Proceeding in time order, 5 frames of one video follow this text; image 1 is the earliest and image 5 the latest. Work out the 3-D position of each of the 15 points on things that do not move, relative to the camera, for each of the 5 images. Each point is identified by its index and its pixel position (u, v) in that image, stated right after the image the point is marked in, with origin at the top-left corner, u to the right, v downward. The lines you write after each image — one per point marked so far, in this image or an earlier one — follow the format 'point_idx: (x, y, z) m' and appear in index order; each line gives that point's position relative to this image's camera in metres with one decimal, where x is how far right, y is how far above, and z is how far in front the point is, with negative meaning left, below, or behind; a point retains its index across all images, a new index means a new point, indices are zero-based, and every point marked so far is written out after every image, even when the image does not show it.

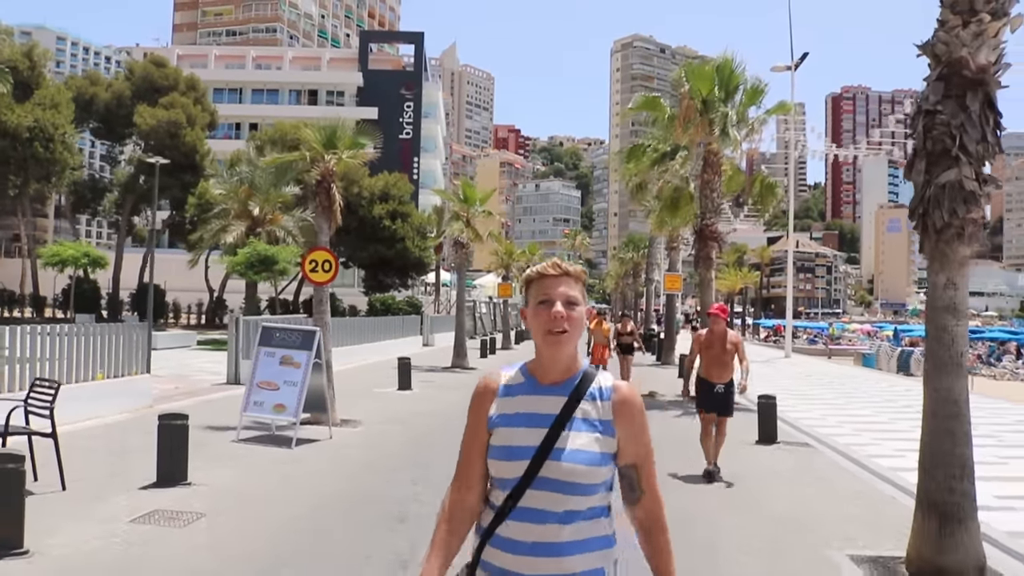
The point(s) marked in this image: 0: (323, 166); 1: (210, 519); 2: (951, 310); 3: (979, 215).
0: (-3.2, +2.1, +15.9) m
1: (-2.7, -2.0, +8.1) m
2: (+3.2, -0.2, +6.6) m
3: (+3.4, +0.5, +6.7) m
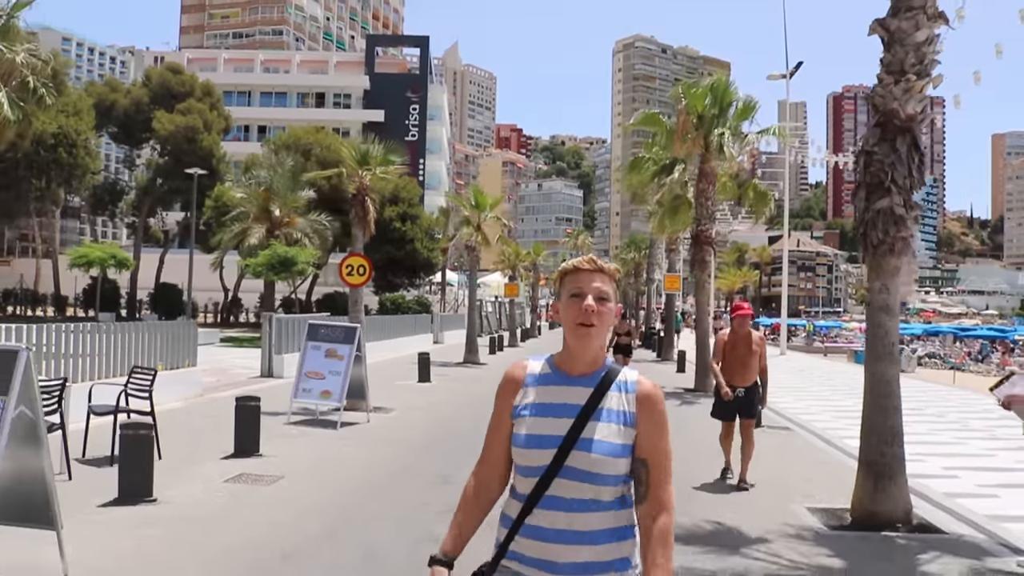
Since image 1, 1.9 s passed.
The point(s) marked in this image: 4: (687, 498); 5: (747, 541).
0: (-3.0, +2.1, +17.6) m
1: (-2.4, -2.1, +9.8) m
2: (+3.4, -0.2, +8.4) m
3: (+3.7, +0.5, +8.4) m
4: (+1.8, -2.2, +9.3) m
5: (+2.0, -2.1, +7.7) m
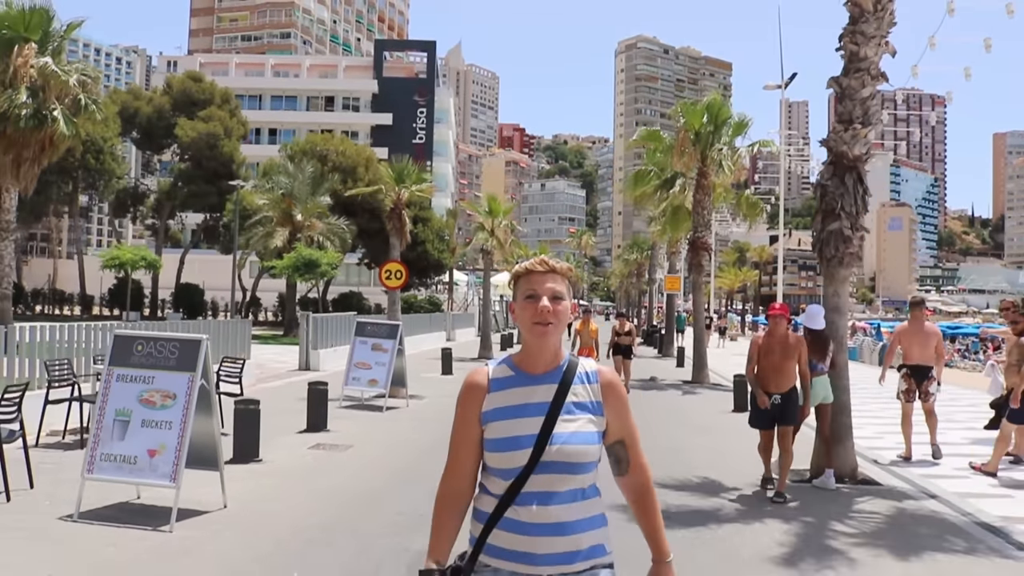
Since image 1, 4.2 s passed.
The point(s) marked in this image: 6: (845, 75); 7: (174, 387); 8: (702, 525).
0: (-2.6, +2.0, +19.9) m
1: (-2.1, -2.1, +12.1) m
2: (+3.8, -0.3, +10.6) m
3: (+4.0, +0.4, +10.7) m
4: (+2.1, -2.2, +11.6) m
5: (+2.3, -2.2, +10.0) m
6: (+4.1, +2.6, +11.1) m
7: (-2.9, -0.8, +7.8) m
8: (+1.8, -2.2, +8.4) m
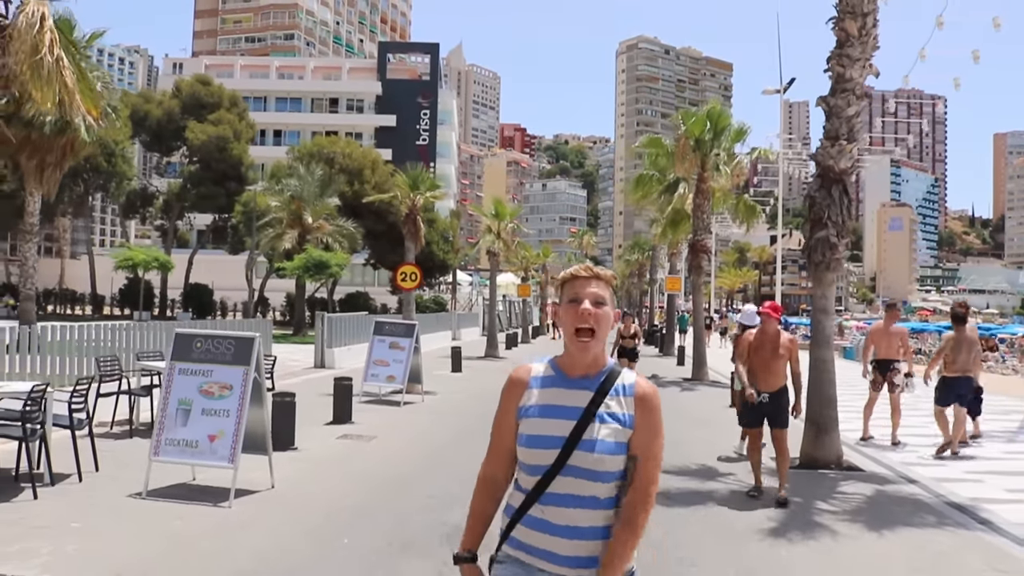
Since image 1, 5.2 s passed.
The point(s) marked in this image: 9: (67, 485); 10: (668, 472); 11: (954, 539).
0: (-2.4, +2.0, +20.9) m
1: (-1.9, -2.2, +13.1) m
2: (+4.0, -0.3, +11.6) m
3: (+4.2, +0.4, +11.7) m
4: (+2.3, -2.3, +12.5) m
5: (+2.5, -2.2, +11.0) m
6: (+4.2, +2.6, +12.1) m
7: (-2.7, -0.9, +8.8) m
8: (+1.9, -2.2, +9.4) m
9: (-4.3, -1.9, +8.9) m
10: (+1.9, -2.2, +11.0) m
11: (+4.0, -2.3, +8.3) m
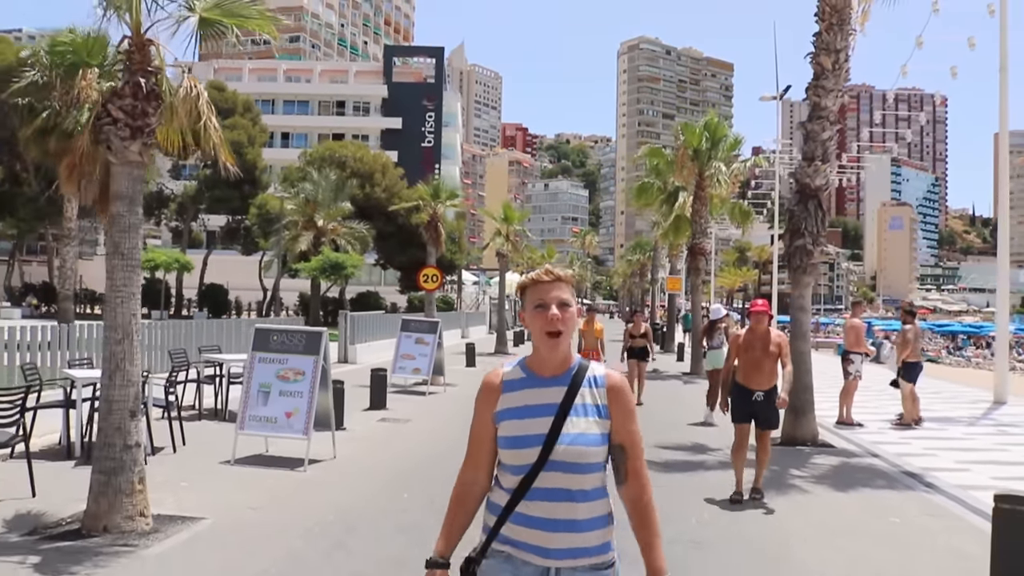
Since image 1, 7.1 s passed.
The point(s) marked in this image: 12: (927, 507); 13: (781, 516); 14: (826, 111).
0: (-2.1, +2.0, +22.7) m
1: (-1.6, -2.2, +14.9) m
2: (+4.2, -0.3, +13.4) m
3: (+4.5, +0.4, +13.4) m
4: (+2.6, -2.3, +14.3) m
5: (+2.8, -2.3, +12.8) m
6: (+4.5, +2.5, +13.9) m
7: (-2.4, -0.9, +10.6) m
8: (+2.2, -2.3, +11.2) m
9: (-4.0, -1.9, +10.7) m
10: (+2.2, -2.2, +12.8) m
11: (+4.3, -2.3, +10.1) m
12: (+4.4, -2.3, +9.7) m
13: (+2.7, -2.3, +9.2) m
14: (+4.7, +2.7, +13.7) m
